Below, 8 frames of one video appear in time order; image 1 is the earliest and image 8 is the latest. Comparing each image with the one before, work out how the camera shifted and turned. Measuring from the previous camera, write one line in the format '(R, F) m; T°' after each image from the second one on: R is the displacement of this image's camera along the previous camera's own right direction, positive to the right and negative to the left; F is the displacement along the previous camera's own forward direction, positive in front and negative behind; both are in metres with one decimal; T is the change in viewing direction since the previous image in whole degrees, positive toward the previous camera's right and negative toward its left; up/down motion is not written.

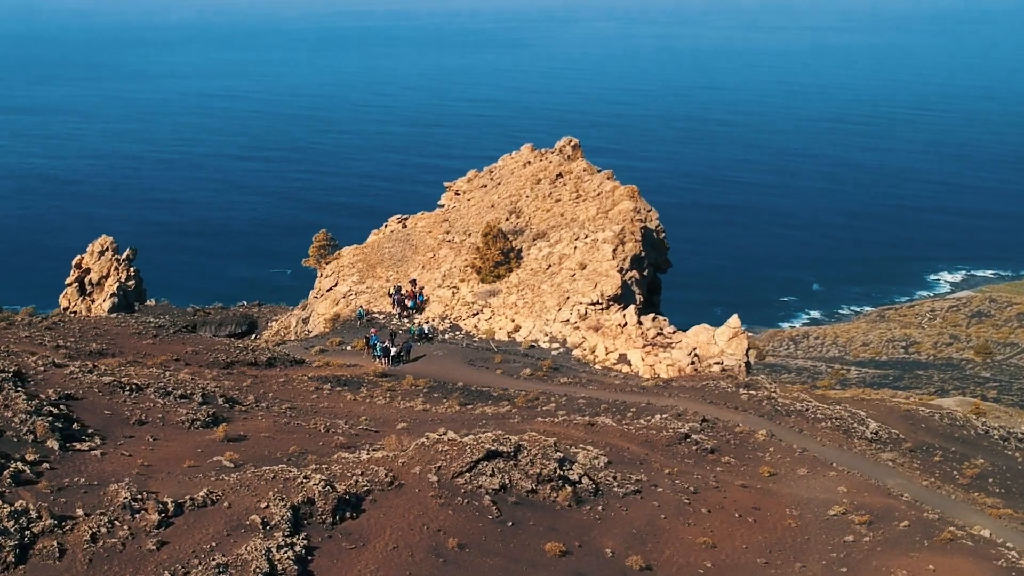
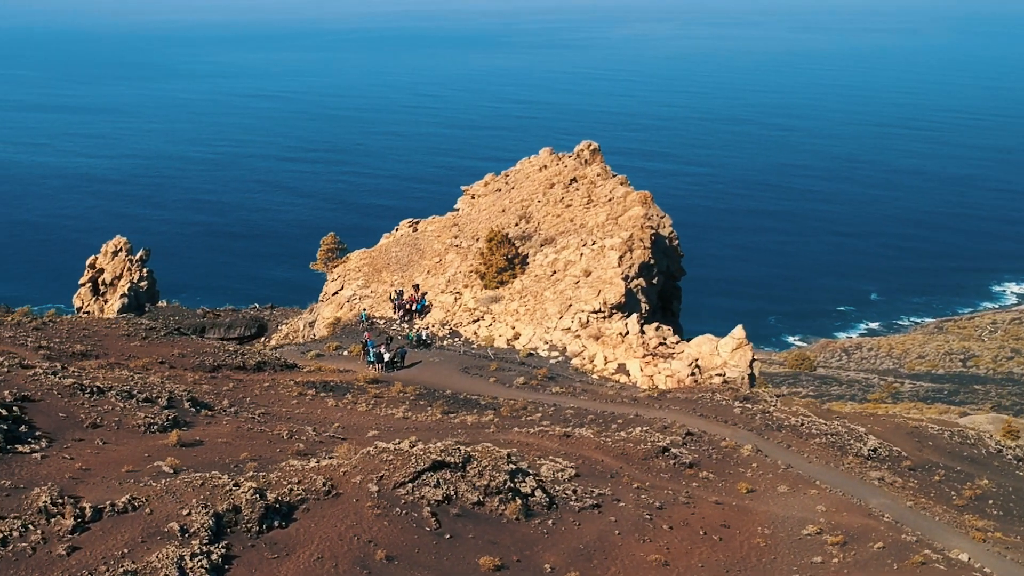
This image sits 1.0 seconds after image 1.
(+1.8, +0.3) m; -3°
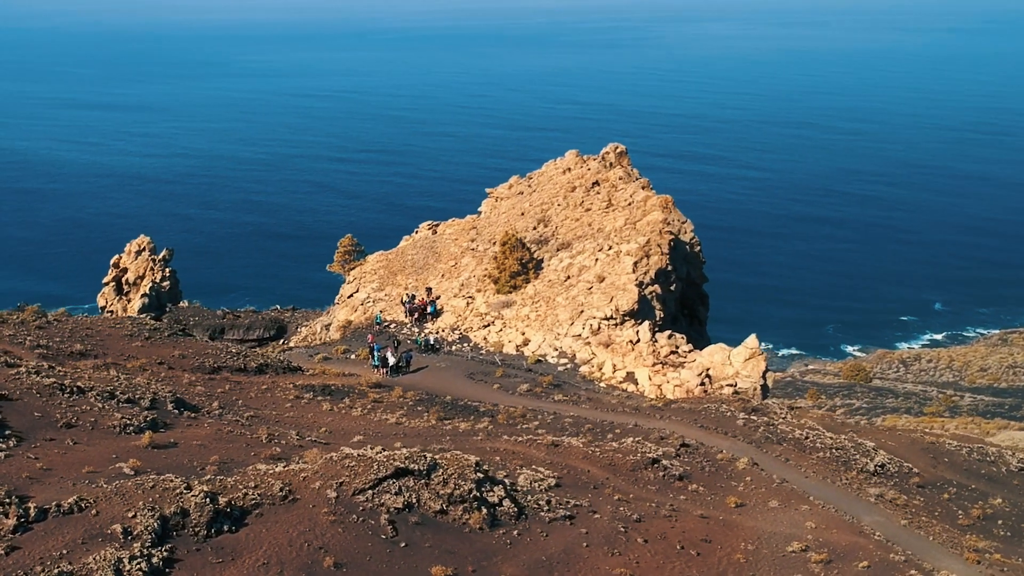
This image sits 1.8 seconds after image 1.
(+1.5, +0.2) m; -3°
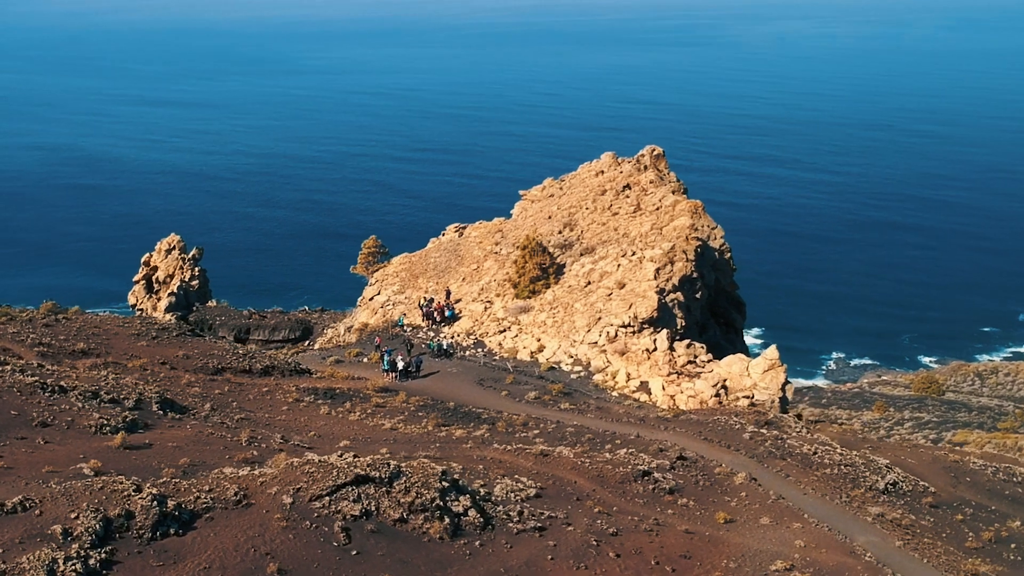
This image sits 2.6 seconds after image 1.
(+1.7, +0.3) m; -4°
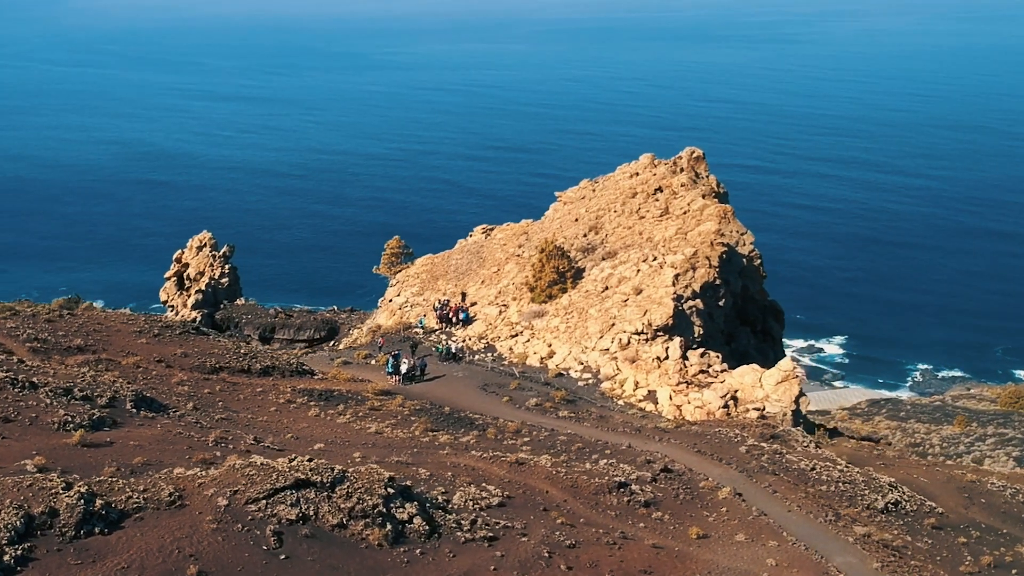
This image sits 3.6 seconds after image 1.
(+2.3, +0.4) m; -5°
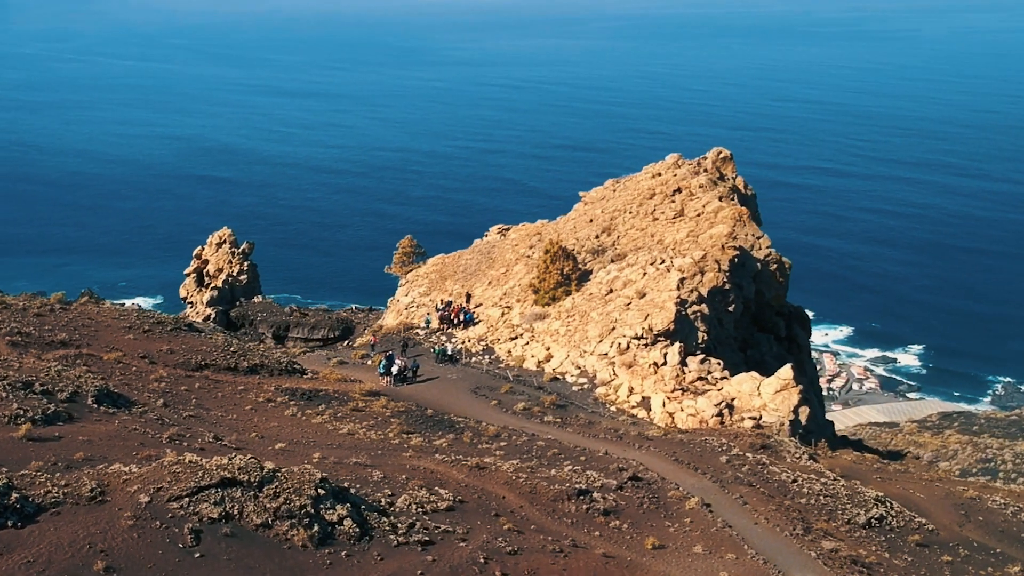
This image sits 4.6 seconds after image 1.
(+2.4, +0.4) m; -4°
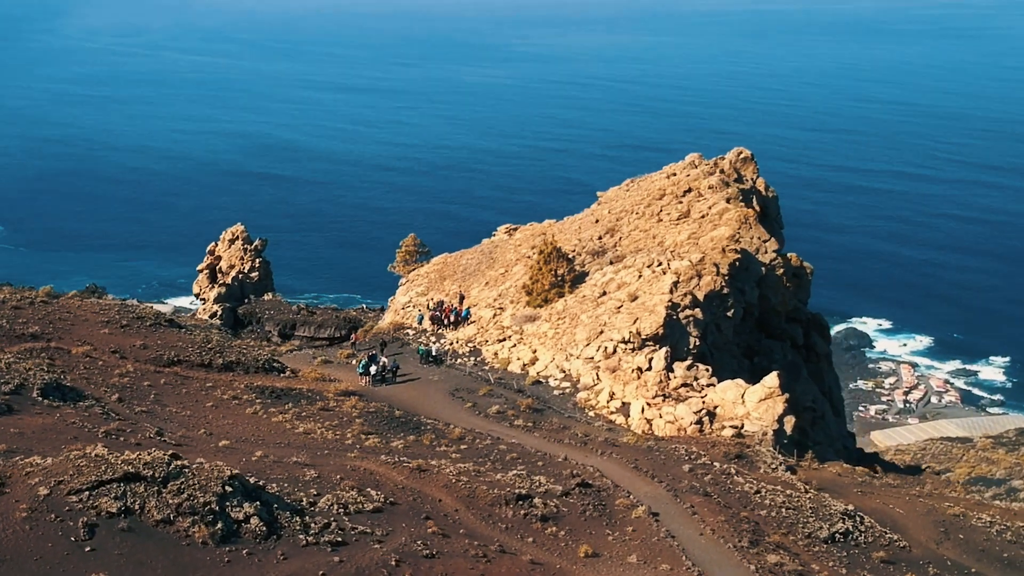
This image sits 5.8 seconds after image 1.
(+2.7, +0.5) m; -5°
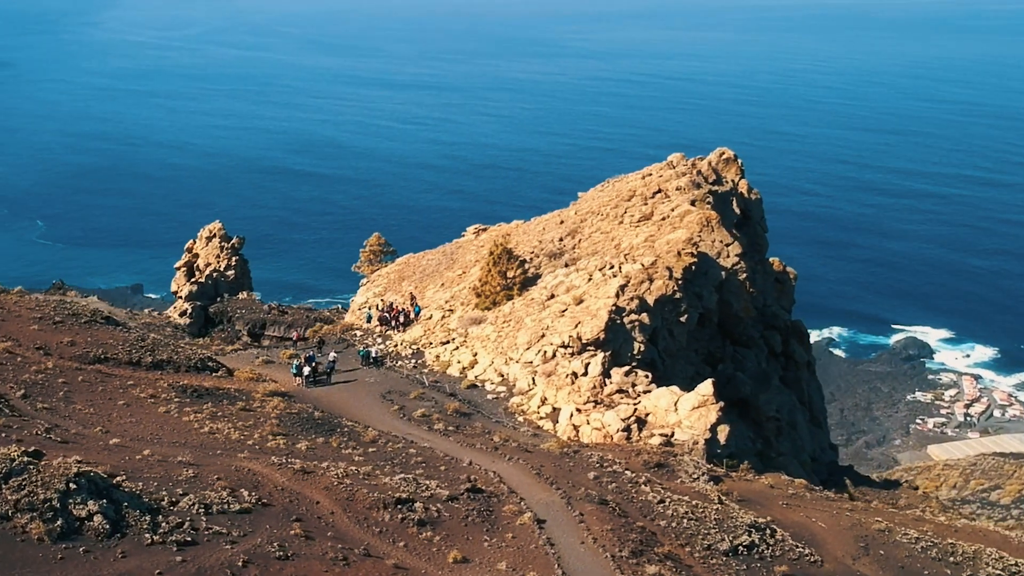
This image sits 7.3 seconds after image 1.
(+3.5, +0.6) m; -4°
